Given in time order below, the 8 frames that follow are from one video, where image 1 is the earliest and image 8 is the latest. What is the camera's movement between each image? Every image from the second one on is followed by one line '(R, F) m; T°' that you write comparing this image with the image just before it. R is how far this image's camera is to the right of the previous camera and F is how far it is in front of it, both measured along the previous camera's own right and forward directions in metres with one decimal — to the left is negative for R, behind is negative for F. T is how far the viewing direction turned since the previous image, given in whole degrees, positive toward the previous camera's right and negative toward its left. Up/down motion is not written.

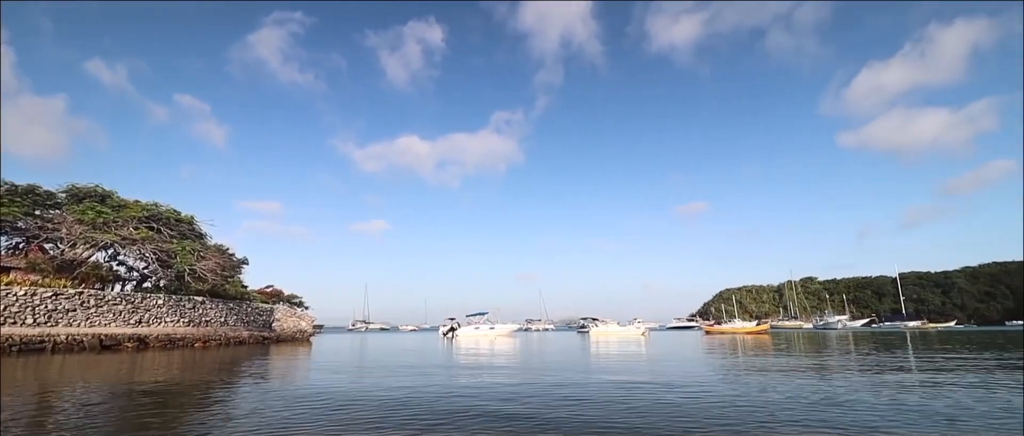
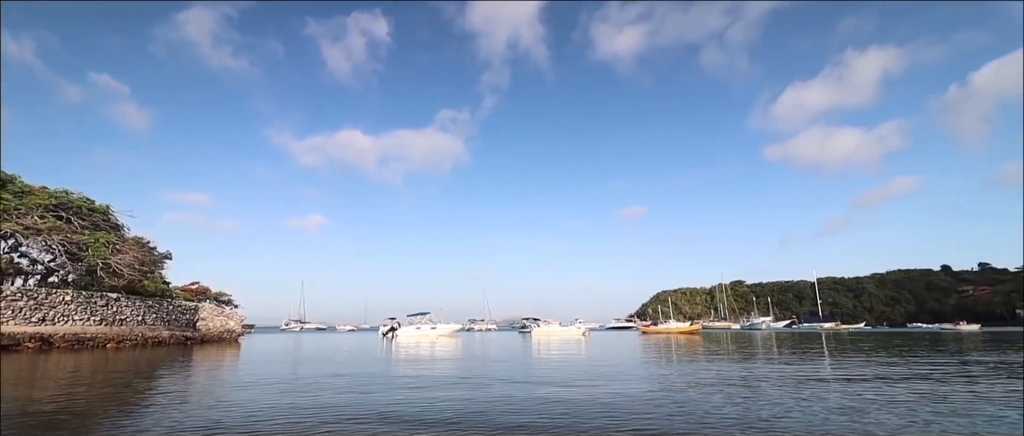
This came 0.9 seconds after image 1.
(0.0, +0.1) m; +6°
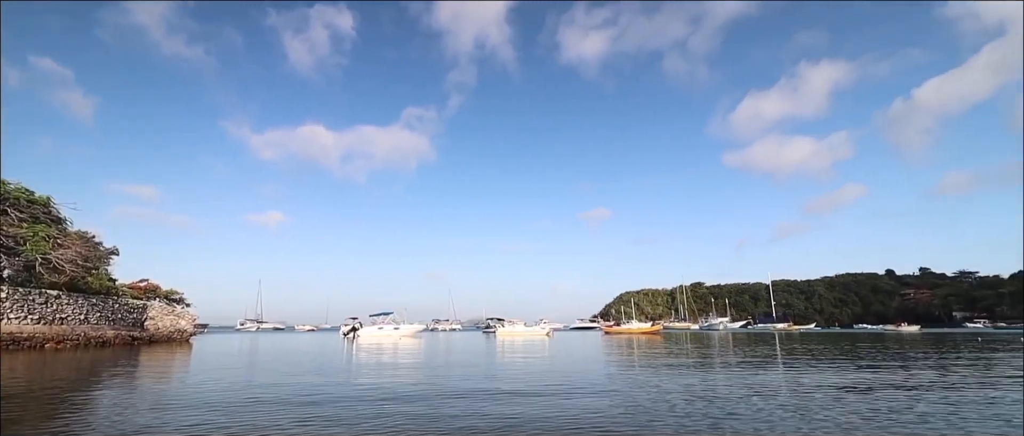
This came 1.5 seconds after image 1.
(0.0, 0.0) m; +4°
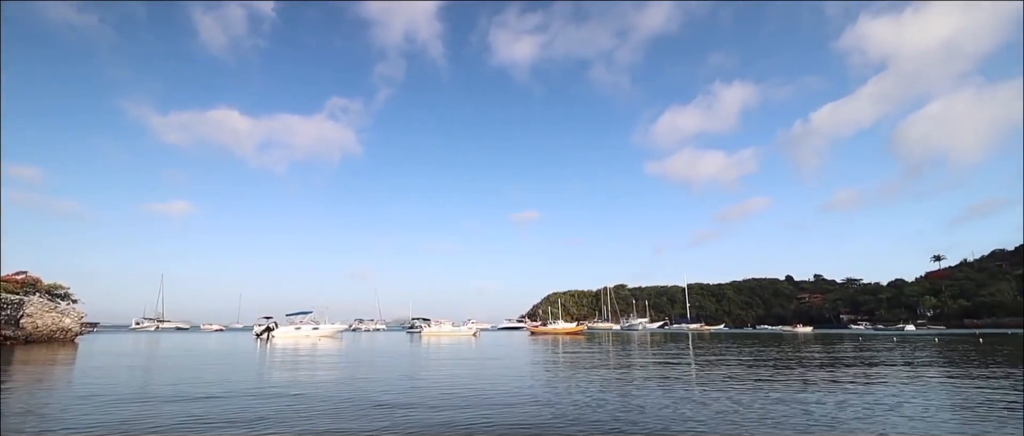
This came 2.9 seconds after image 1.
(-4.2, +3.4) m; -8°
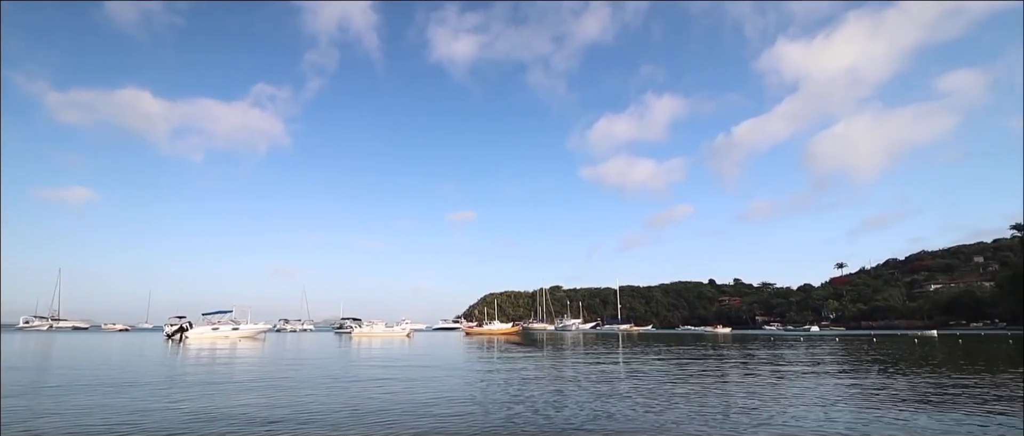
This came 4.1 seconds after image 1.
(+0.9, +0.7) m; +7°
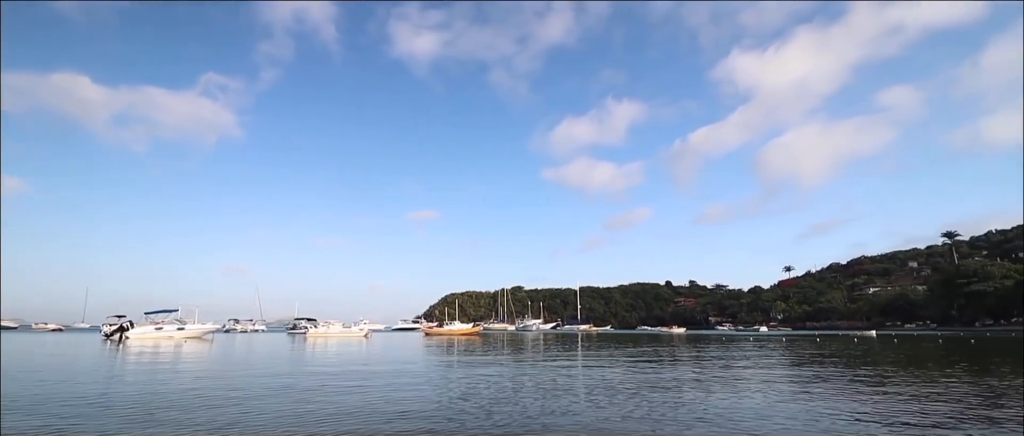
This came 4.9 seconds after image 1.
(+2.0, -0.1) m; +4°
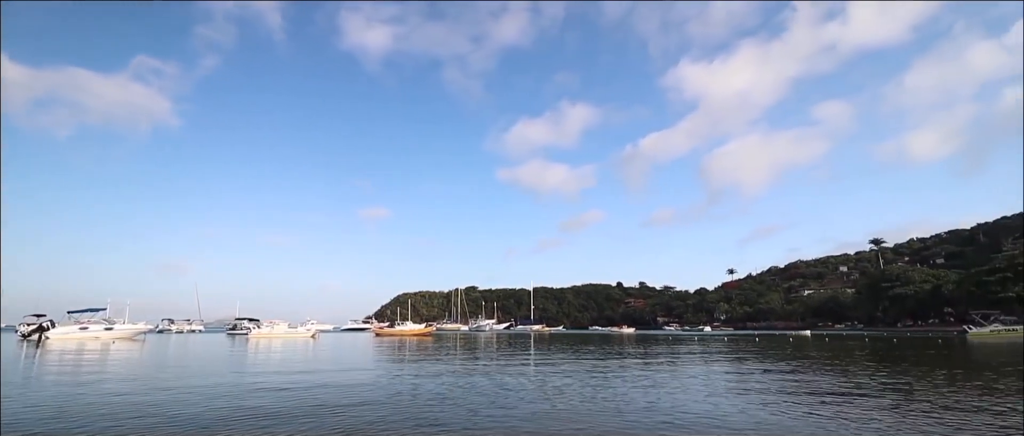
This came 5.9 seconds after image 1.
(+0.1, +0.3) m; +5°
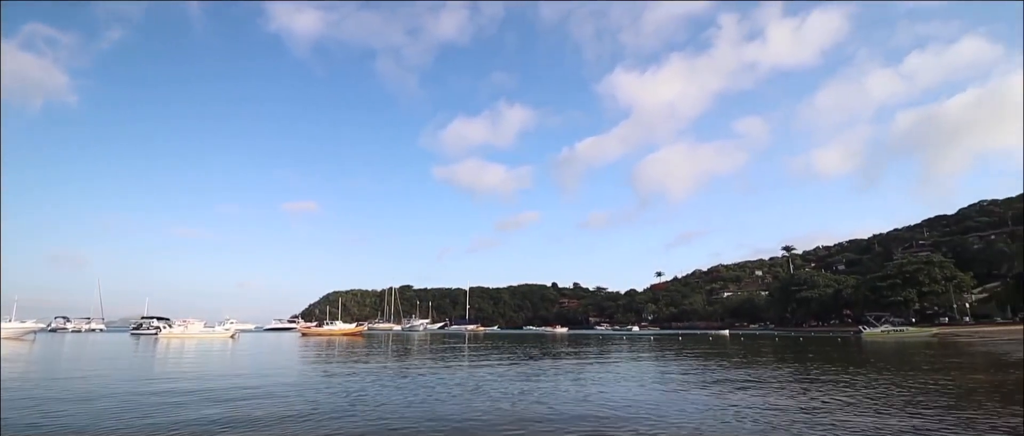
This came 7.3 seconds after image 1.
(+0.2, +0.3) m; +7°
